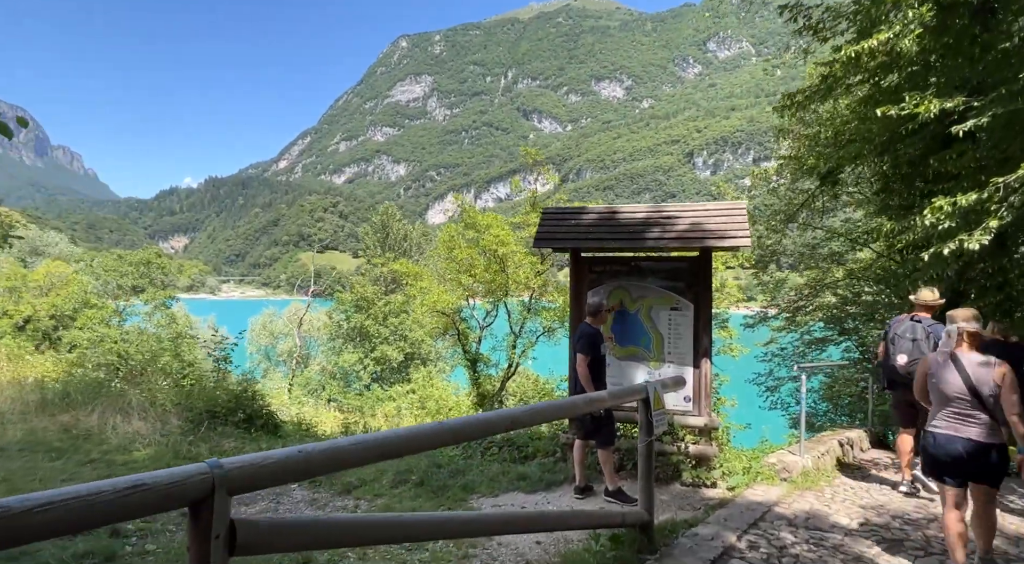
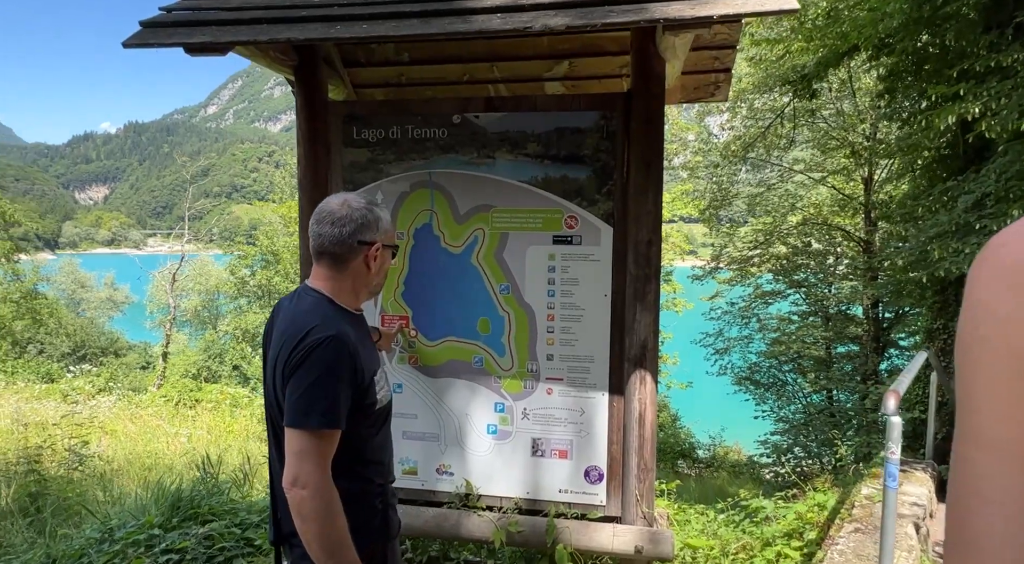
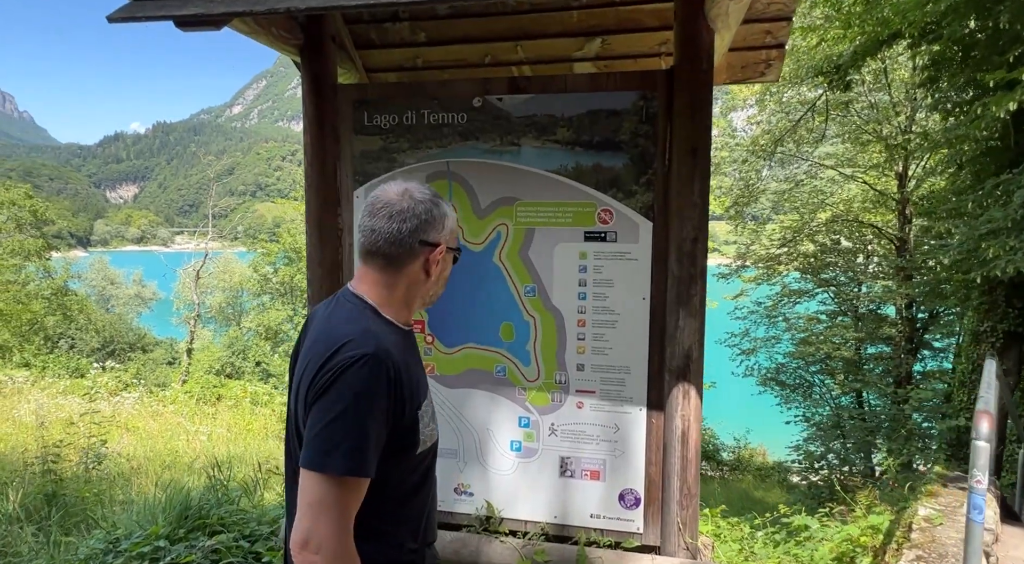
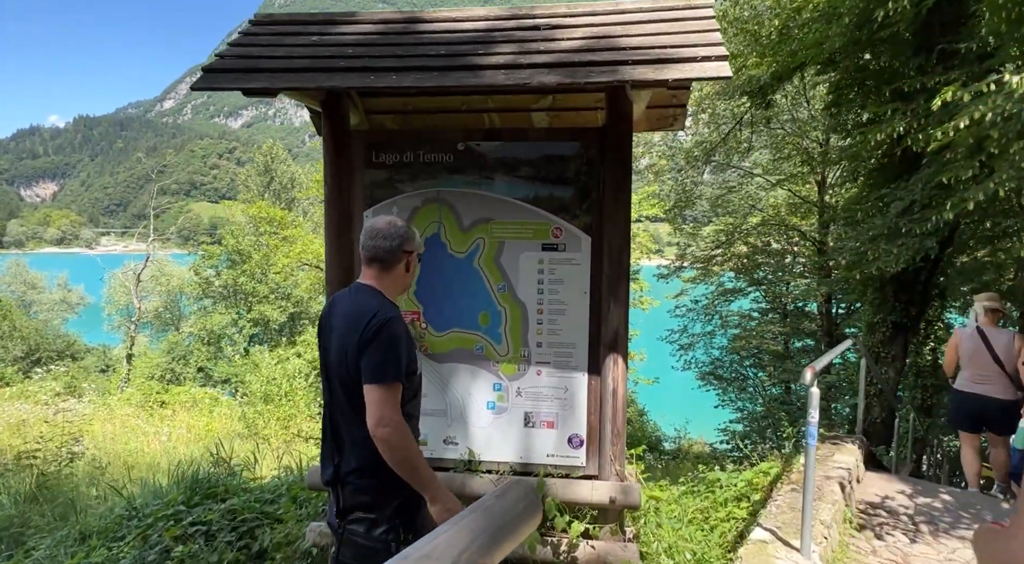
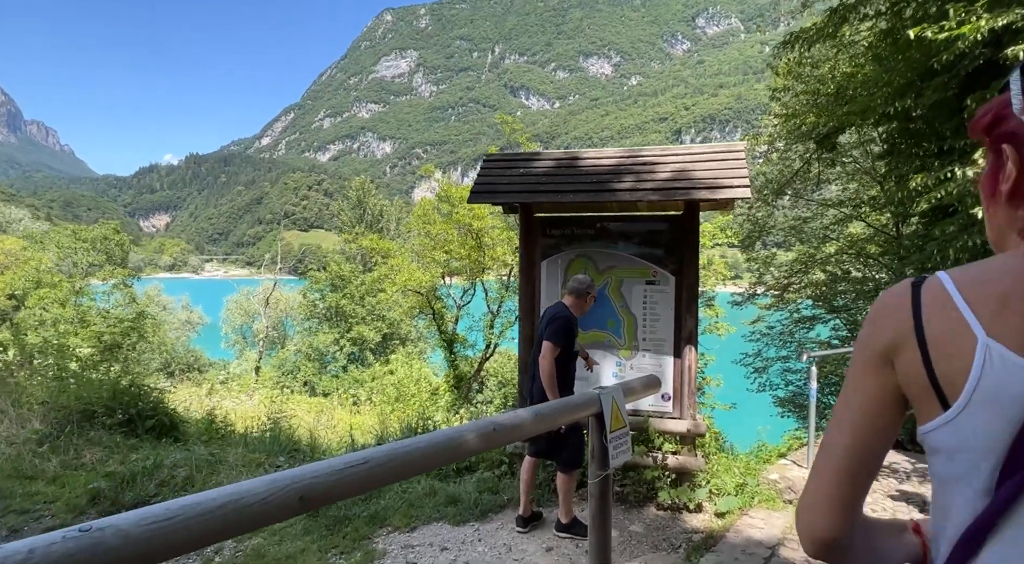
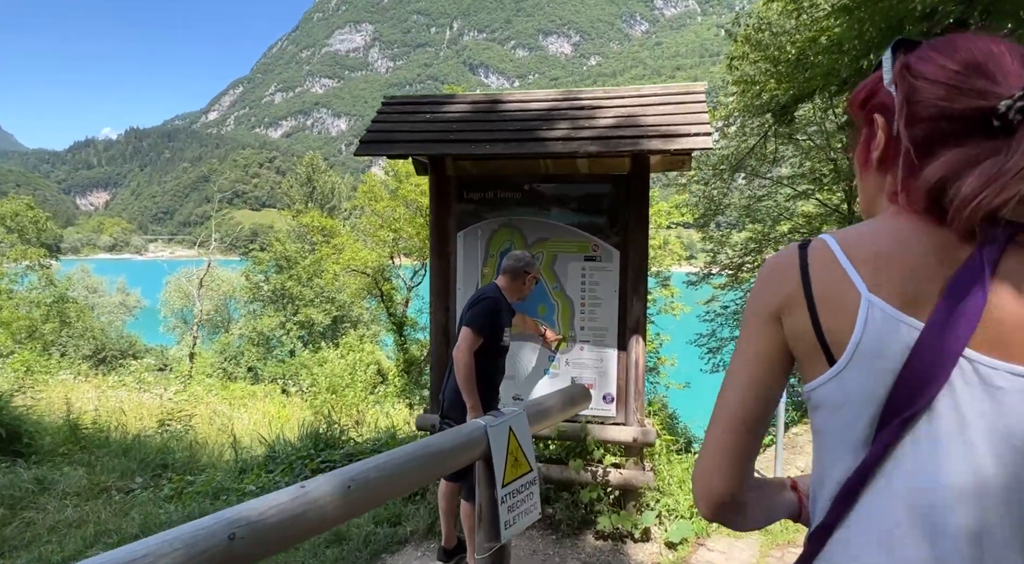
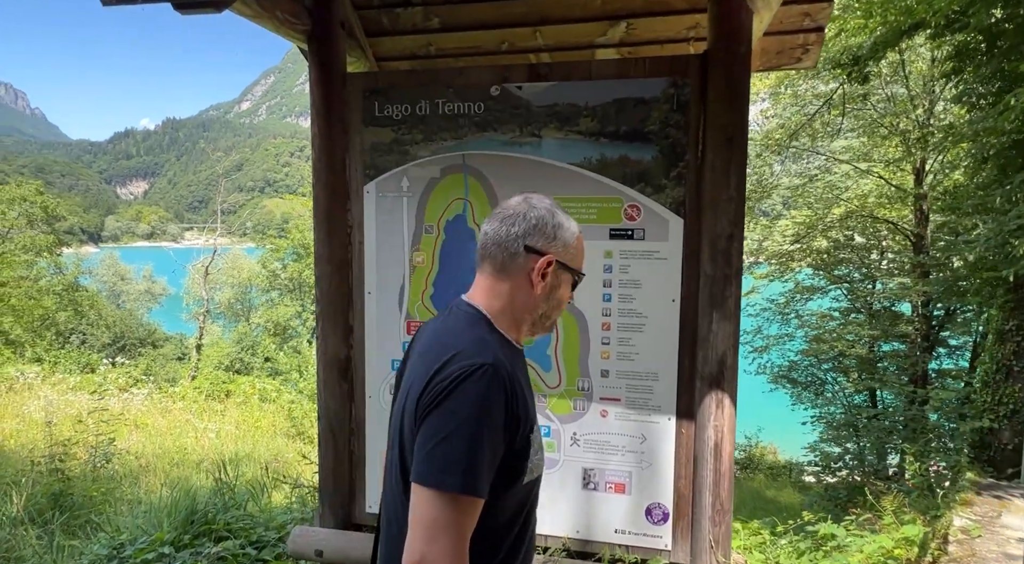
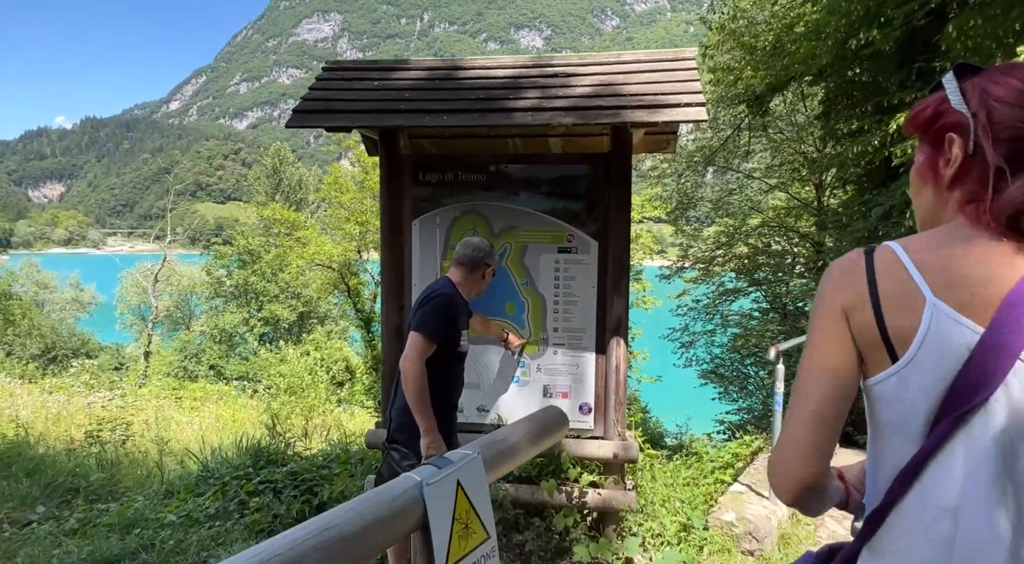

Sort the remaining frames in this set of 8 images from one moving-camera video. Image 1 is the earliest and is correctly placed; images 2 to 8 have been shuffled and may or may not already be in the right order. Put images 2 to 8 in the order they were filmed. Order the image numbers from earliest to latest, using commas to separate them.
5, 6, 8, 4, 2, 3, 7
